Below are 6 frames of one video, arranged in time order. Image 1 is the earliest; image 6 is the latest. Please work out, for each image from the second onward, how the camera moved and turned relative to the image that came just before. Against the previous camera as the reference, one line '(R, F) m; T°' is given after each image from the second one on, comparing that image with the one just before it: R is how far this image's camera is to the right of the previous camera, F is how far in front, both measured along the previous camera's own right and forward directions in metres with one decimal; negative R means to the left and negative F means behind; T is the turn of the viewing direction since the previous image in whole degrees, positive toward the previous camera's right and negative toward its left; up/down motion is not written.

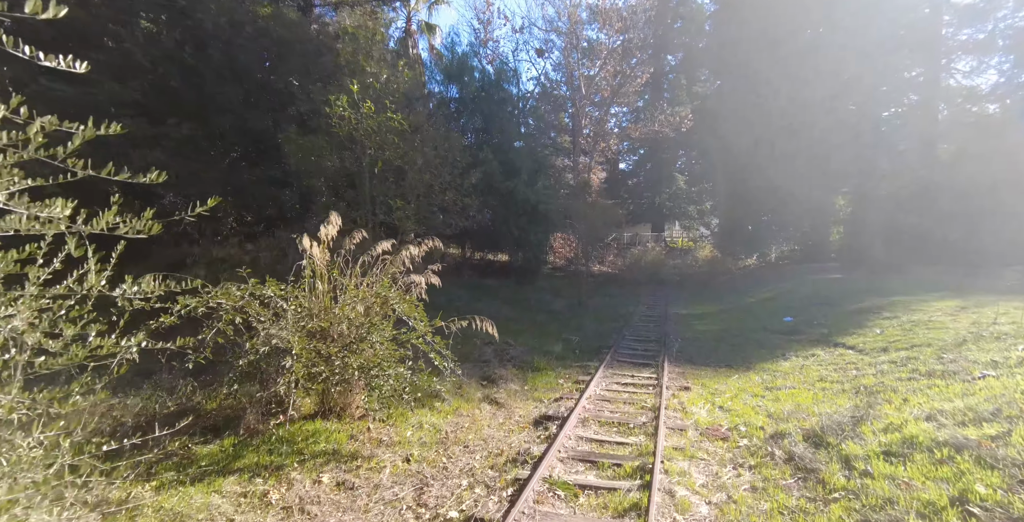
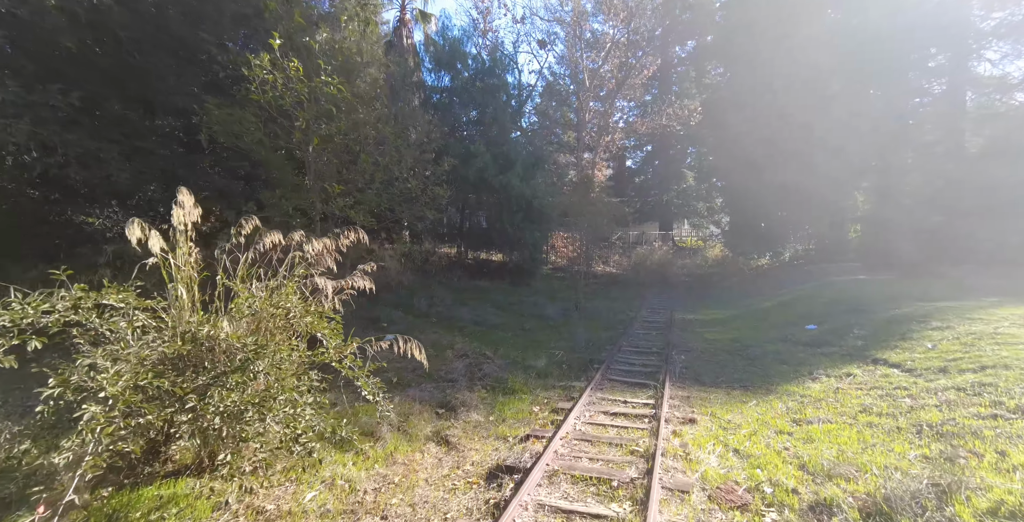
(+0.5, +1.3) m; -1°
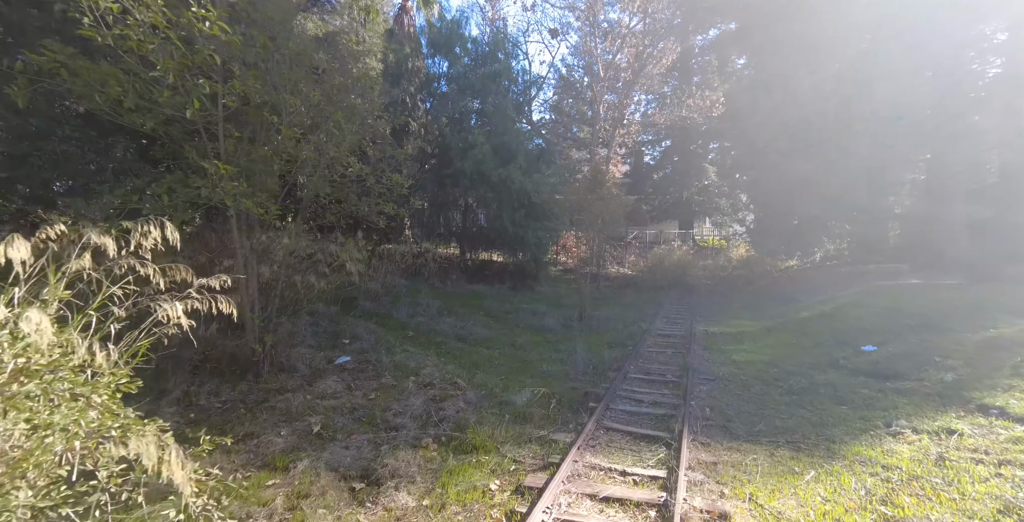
(+0.6, +1.7) m; -2°
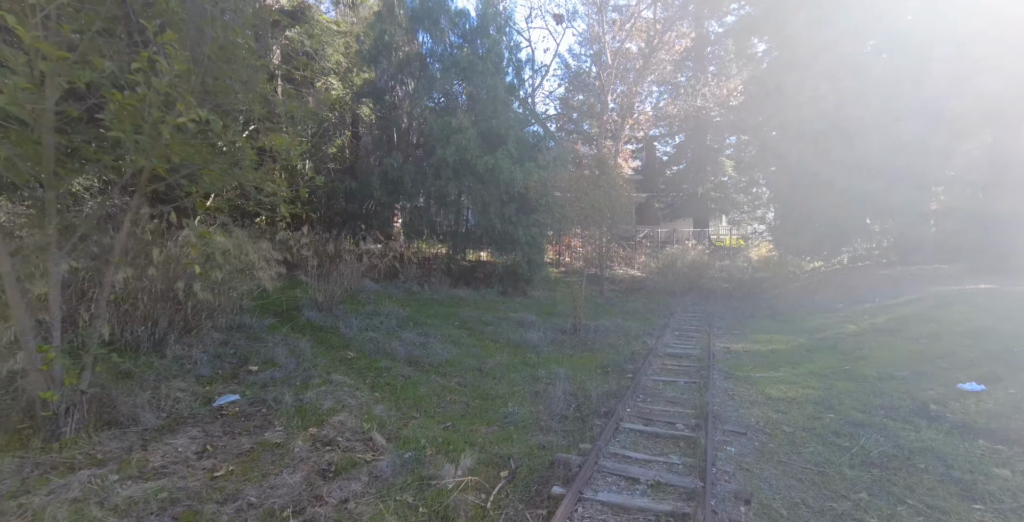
(+0.7, +2.1) m; -2°
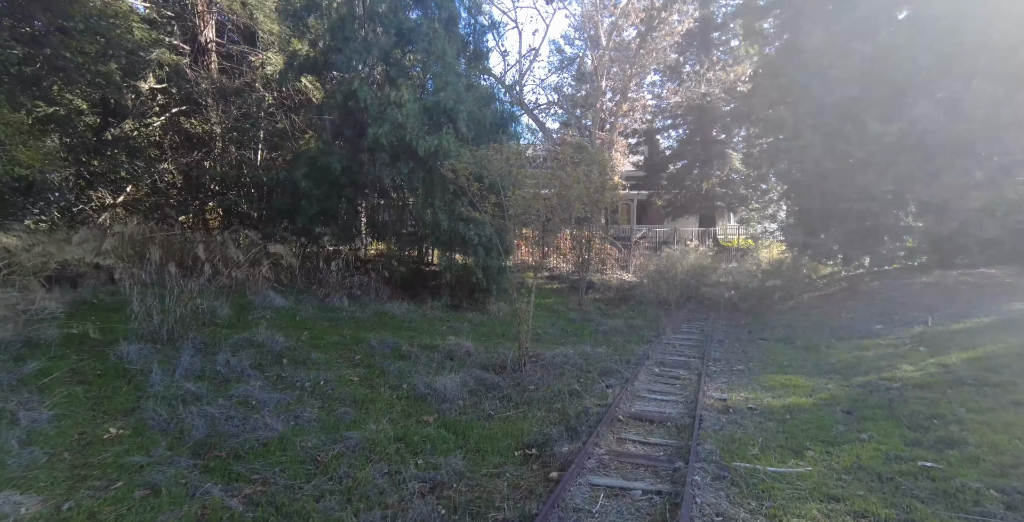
(+1.5, +2.9) m; -1°
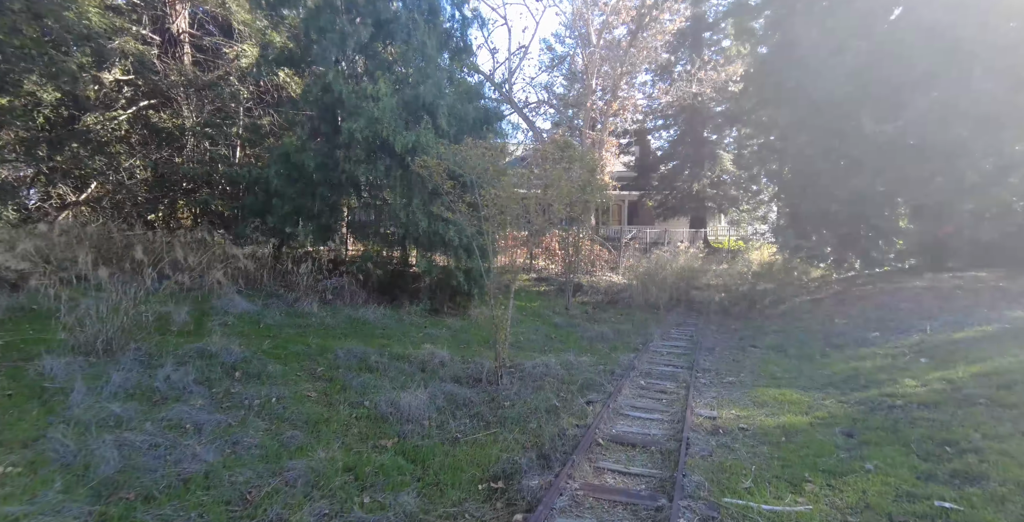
(+0.3, +0.6) m; +1°
